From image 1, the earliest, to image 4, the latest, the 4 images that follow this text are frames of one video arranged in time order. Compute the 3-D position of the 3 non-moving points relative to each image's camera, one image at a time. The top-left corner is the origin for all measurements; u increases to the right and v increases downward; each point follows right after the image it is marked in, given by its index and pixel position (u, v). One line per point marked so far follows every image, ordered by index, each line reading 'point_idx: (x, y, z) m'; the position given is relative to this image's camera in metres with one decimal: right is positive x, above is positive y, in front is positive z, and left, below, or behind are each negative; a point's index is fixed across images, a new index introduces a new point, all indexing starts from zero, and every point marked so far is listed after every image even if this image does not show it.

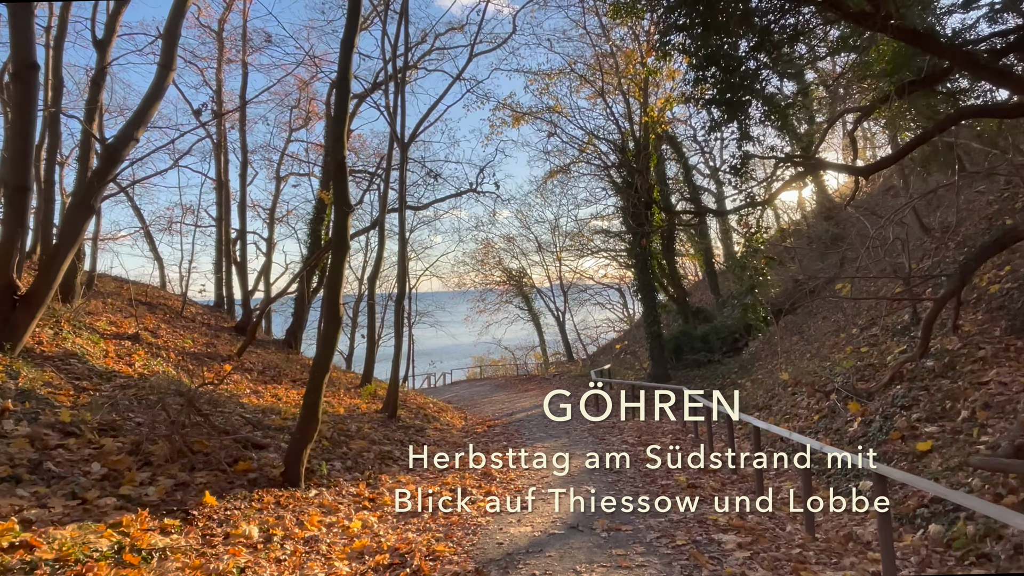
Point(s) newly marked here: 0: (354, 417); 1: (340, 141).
0: (-2.8, -2.3, +10.1) m
1: (-1.8, +1.5, +6.0) m
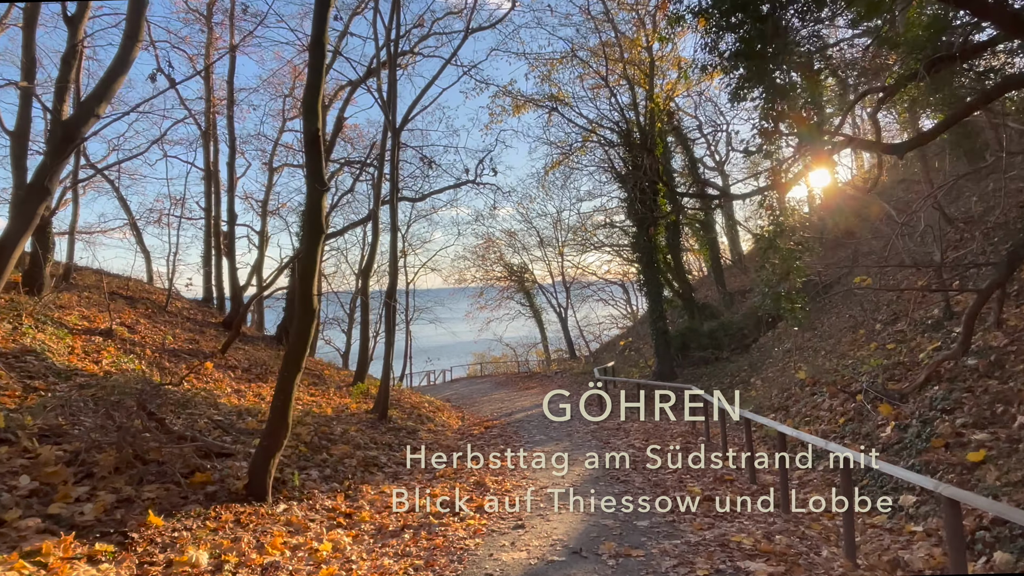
0: (-2.8, -2.1, +9.5) m
1: (-1.8, +1.6, +5.3) m
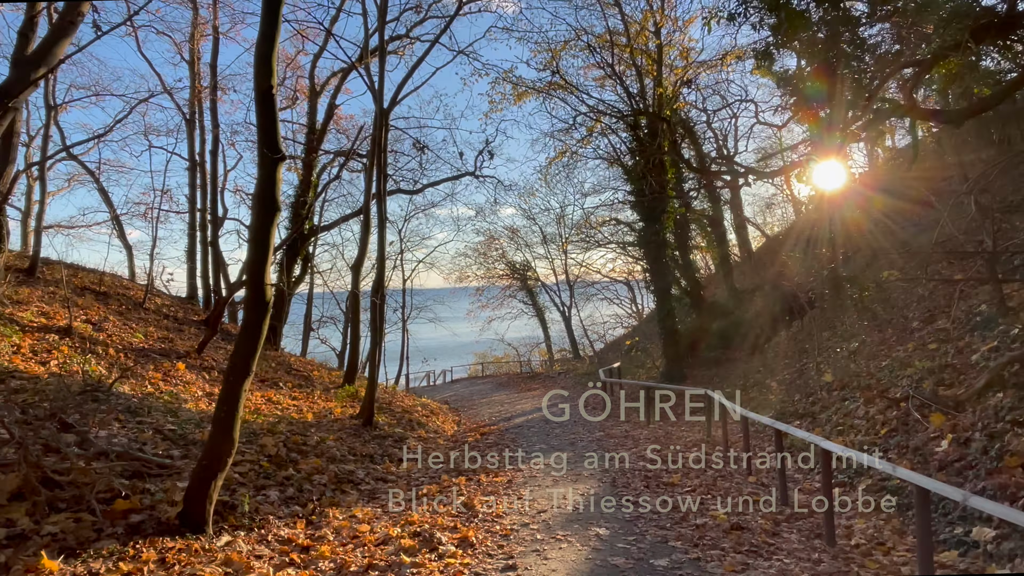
0: (-2.8, -2.0, +8.6) m
1: (-1.9, +1.7, +4.4) m
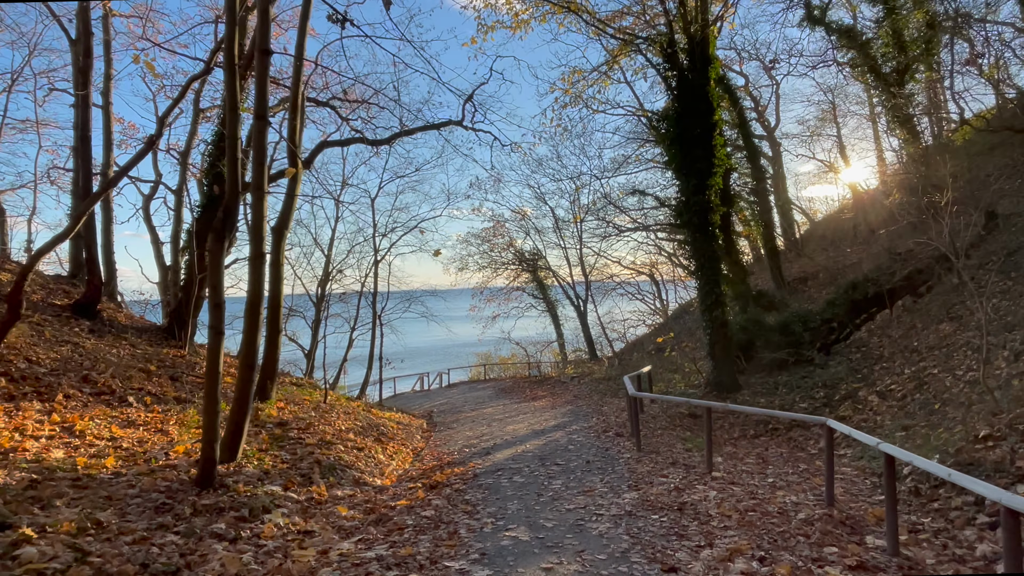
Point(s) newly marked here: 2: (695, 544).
0: (-3.2, -1.5, +4.6) m
1: (-2.4, +2.2, +0.4) m
2: (+1.3, -1.8, +4.0) m
